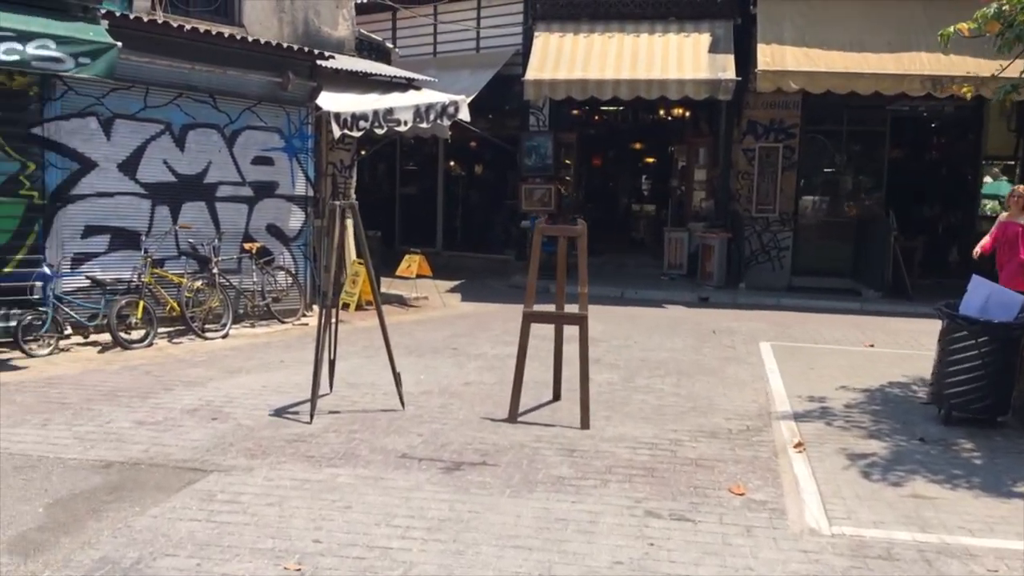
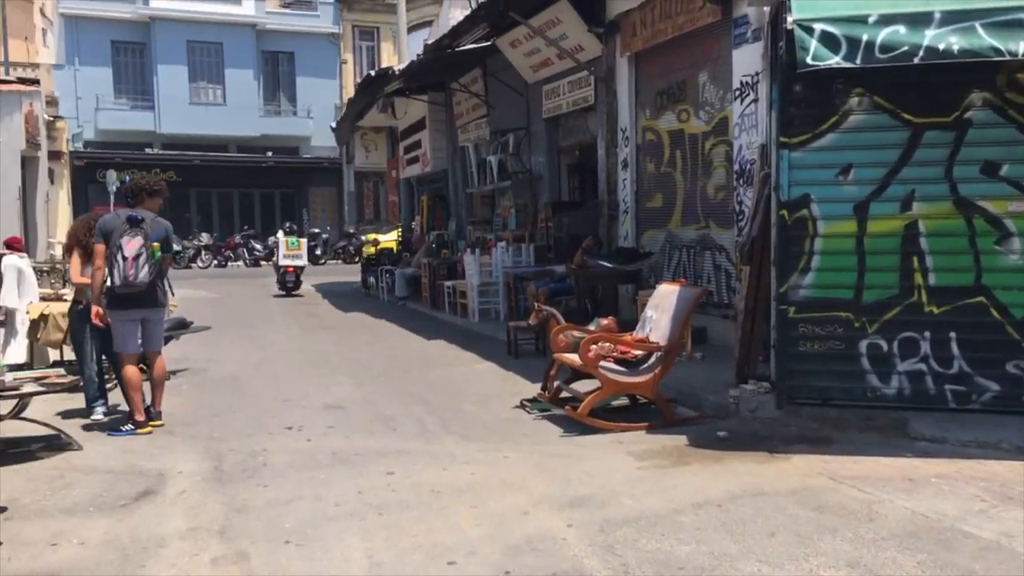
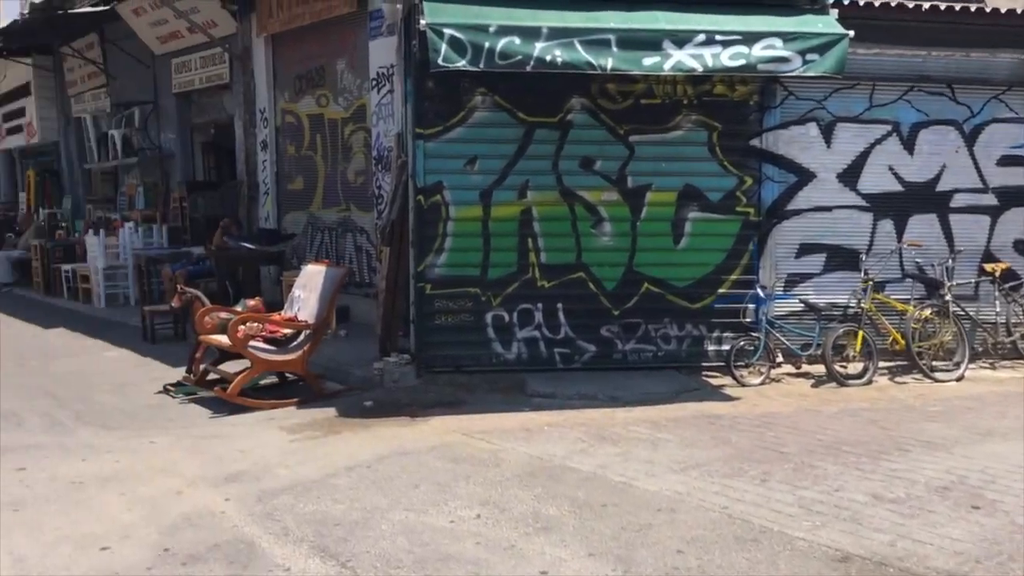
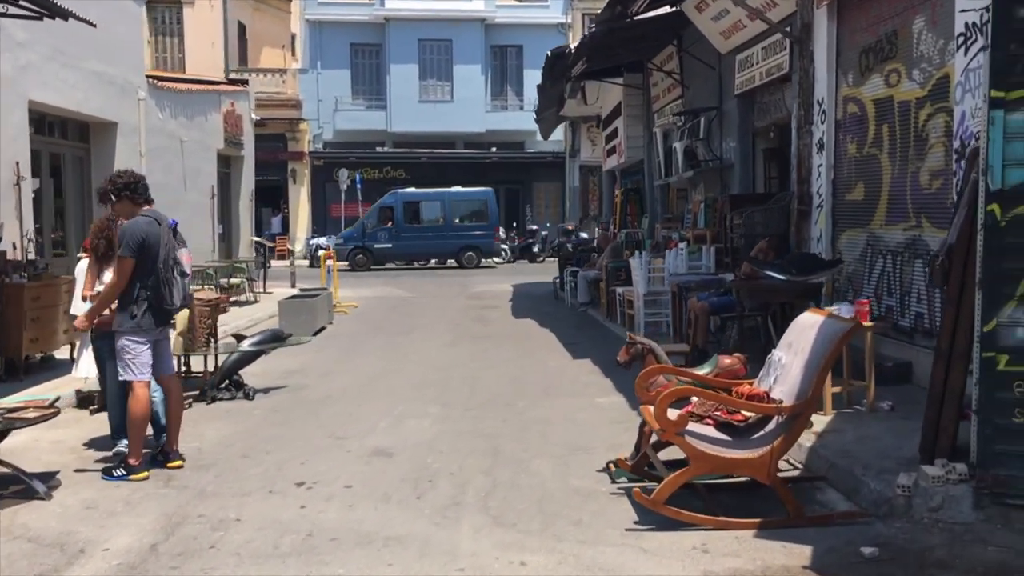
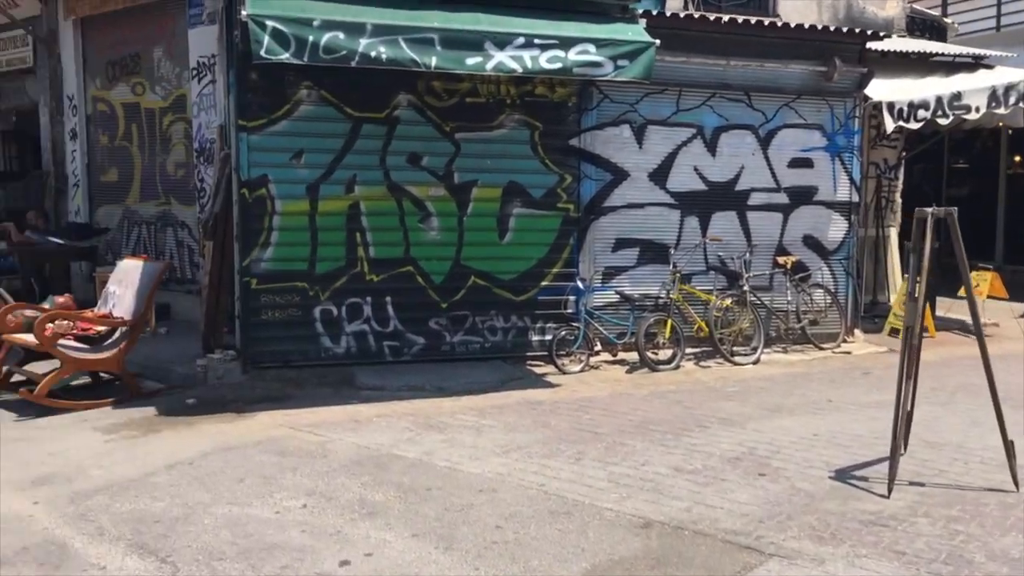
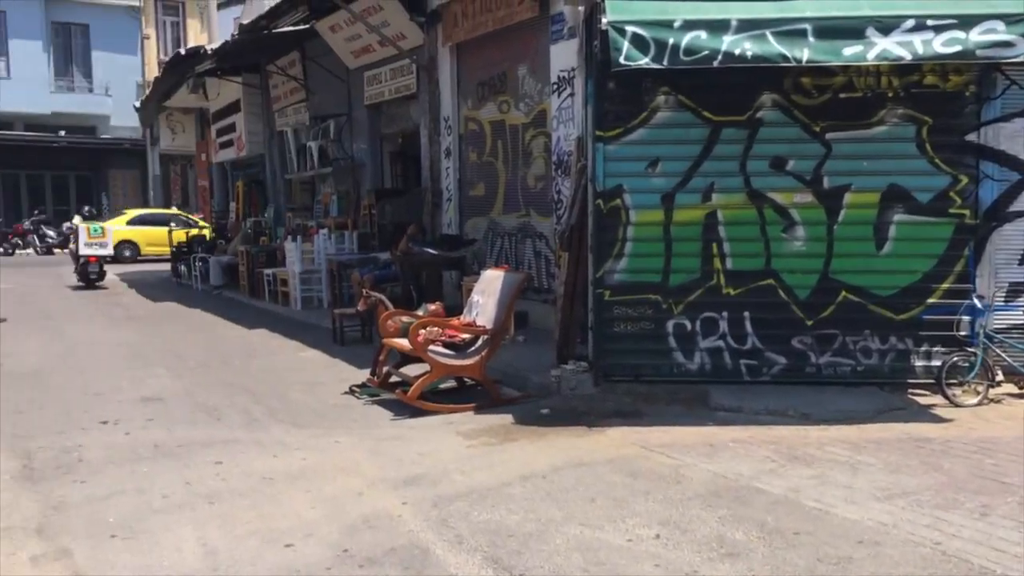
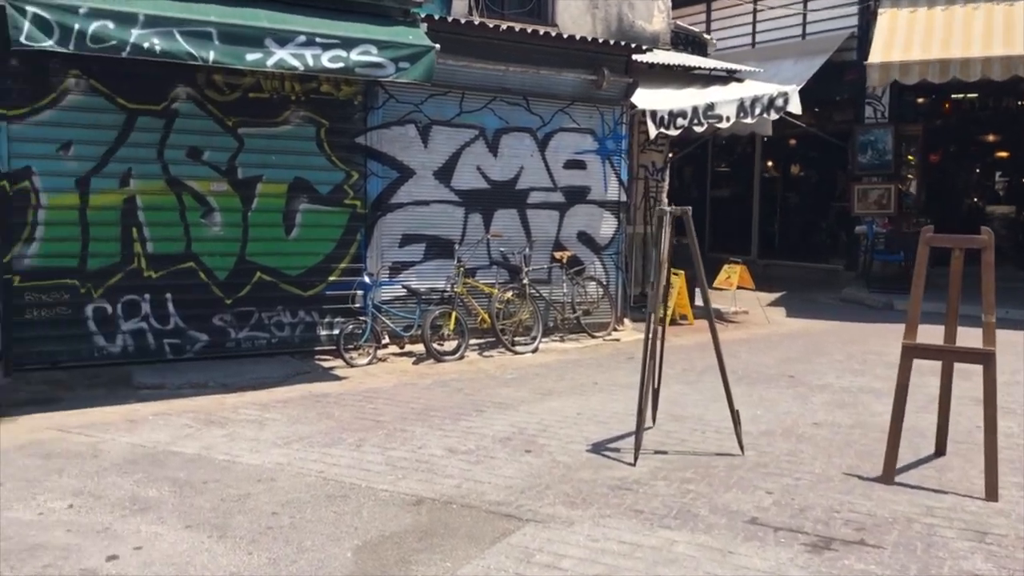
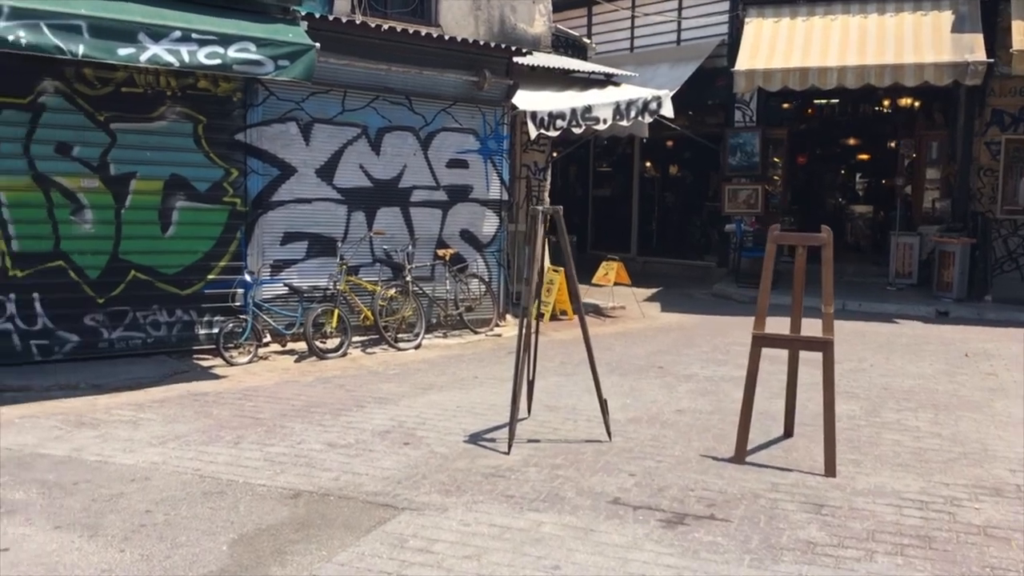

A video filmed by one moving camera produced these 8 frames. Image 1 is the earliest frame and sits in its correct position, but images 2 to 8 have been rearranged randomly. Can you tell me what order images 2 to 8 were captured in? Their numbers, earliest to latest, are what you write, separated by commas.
8, 7, 5, 3, 6, 2, 4
